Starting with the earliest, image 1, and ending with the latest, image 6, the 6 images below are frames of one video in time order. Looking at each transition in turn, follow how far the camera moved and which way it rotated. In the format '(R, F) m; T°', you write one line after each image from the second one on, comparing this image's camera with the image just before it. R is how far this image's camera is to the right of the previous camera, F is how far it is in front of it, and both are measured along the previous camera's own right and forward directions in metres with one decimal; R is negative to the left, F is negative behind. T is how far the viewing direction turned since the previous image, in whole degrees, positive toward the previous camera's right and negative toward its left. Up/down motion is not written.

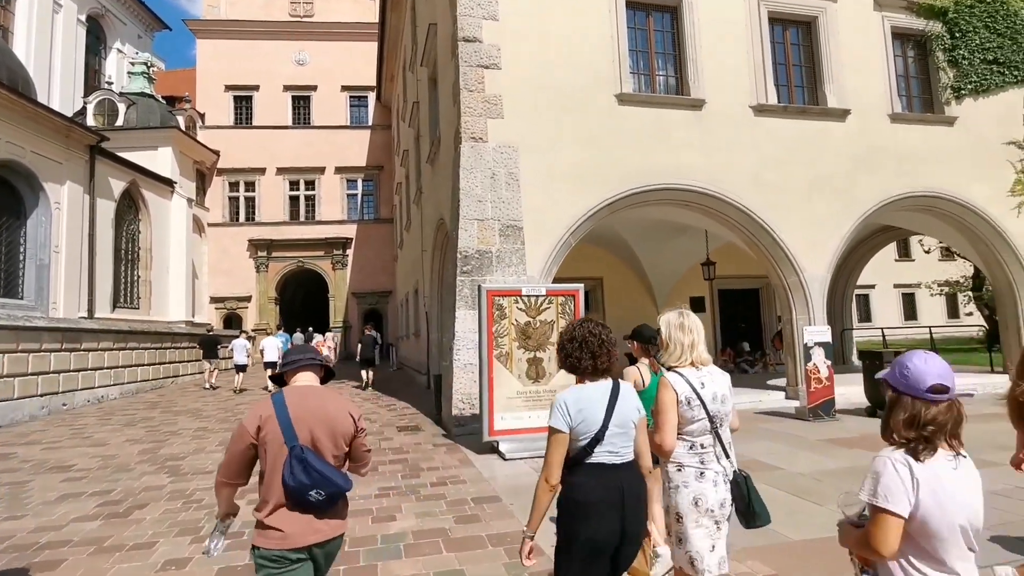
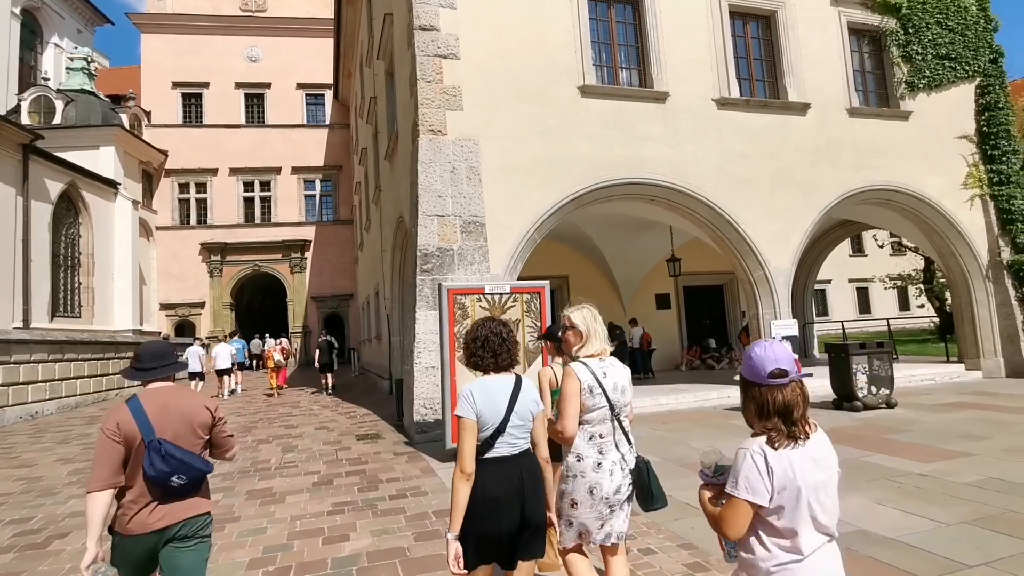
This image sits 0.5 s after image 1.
(0.0, +0.3) m; +3°
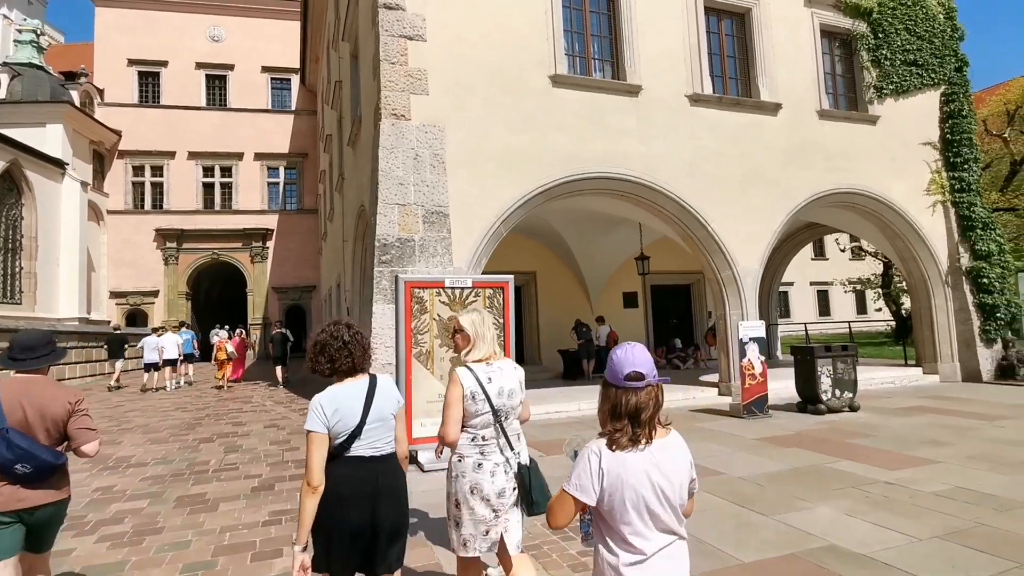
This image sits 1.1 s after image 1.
(+0.1, +0.3) m; +3°
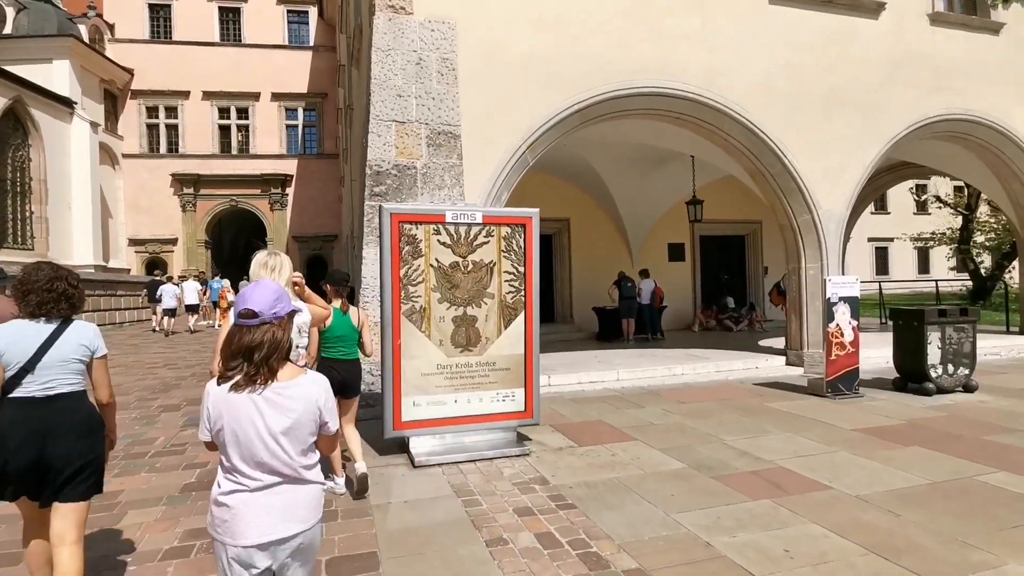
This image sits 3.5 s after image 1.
(+0.1, +1.6) m; -3°
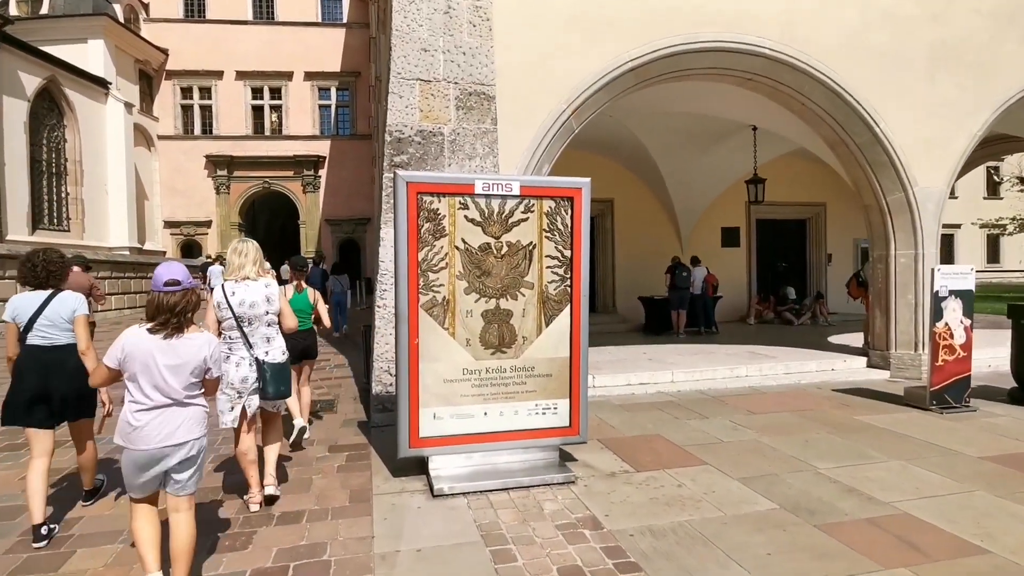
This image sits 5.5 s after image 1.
(-0.1, +0.9) m; -3°
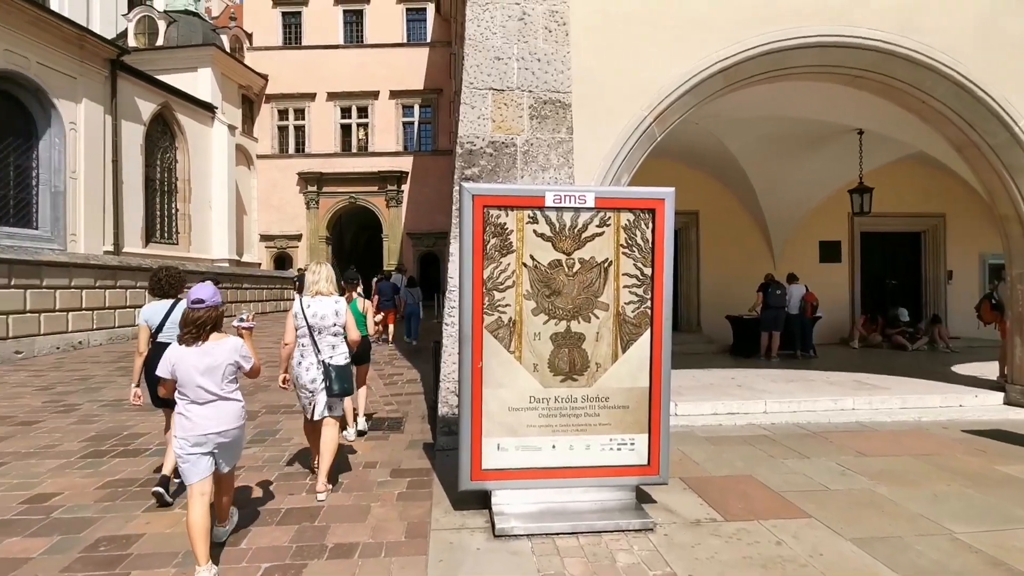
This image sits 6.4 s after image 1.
(0.0, +0.3) m; -8°
